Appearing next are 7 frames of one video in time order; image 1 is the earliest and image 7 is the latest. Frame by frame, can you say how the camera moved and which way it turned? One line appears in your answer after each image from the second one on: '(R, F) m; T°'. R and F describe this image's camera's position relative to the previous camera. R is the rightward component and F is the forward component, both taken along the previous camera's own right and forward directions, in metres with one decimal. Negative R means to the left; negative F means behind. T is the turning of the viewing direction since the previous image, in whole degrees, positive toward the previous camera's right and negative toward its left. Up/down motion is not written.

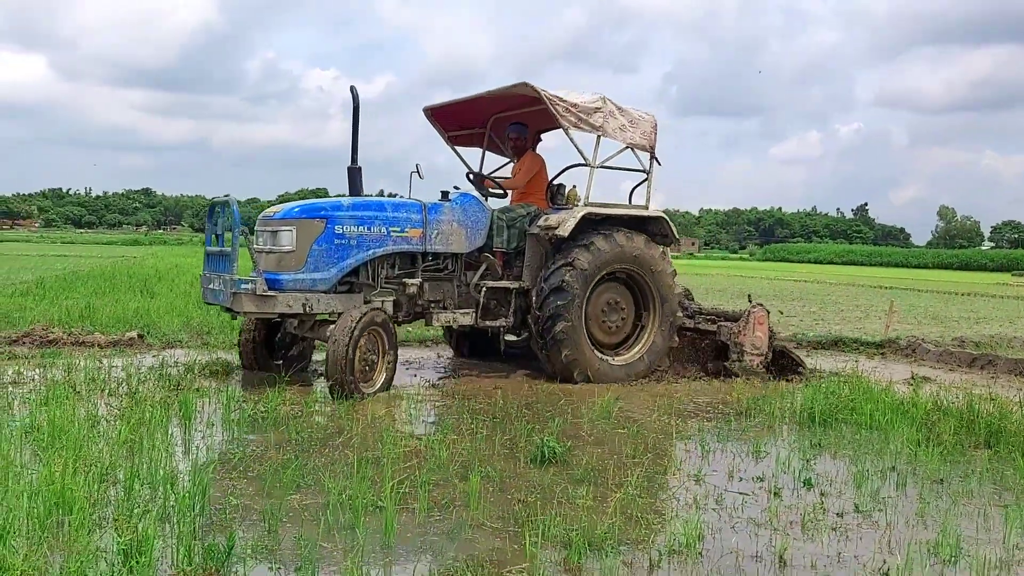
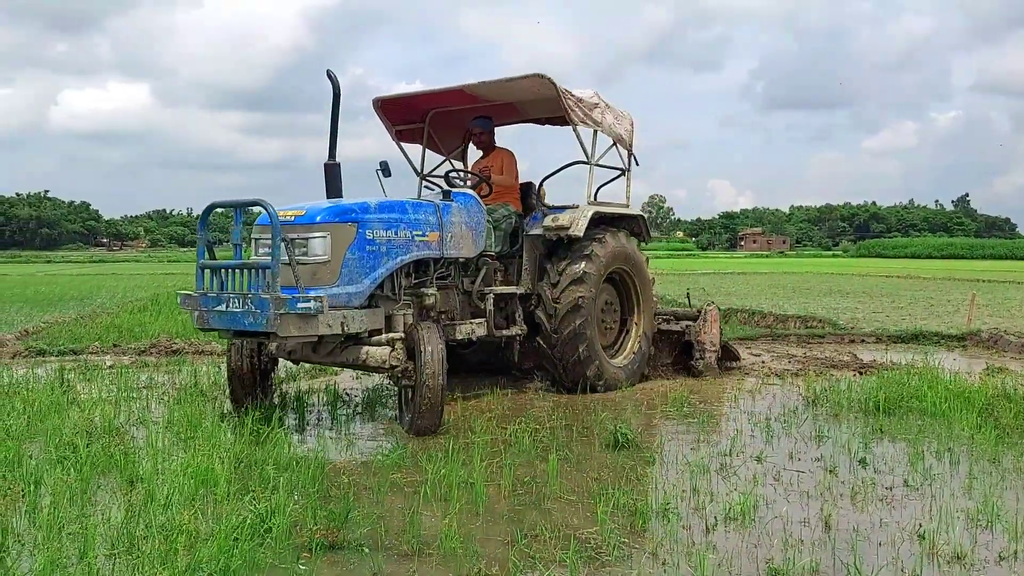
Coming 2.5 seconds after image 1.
(+0.1, -0.5) m; -6°
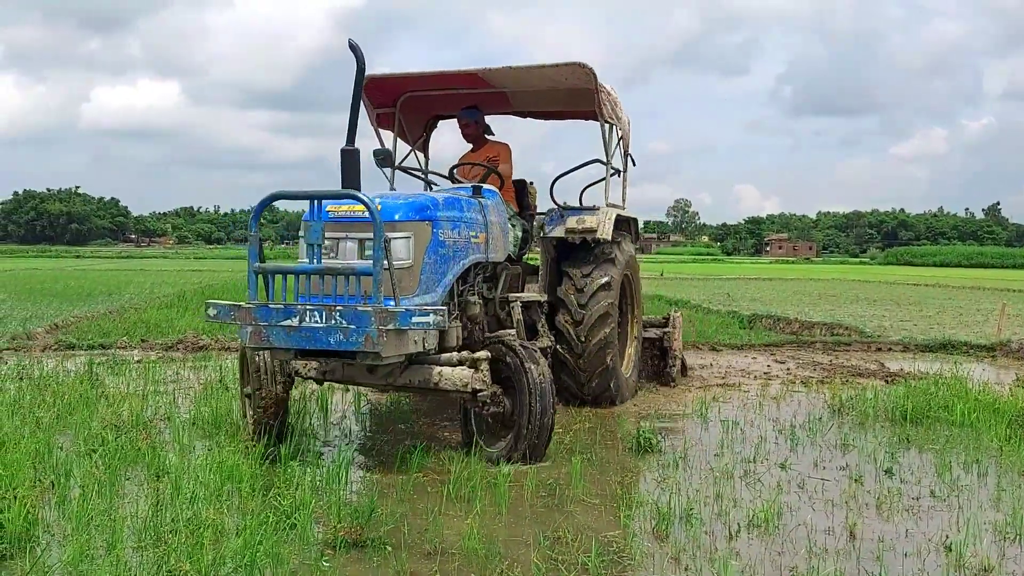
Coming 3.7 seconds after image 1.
(0.0, 0.0) m; -2°
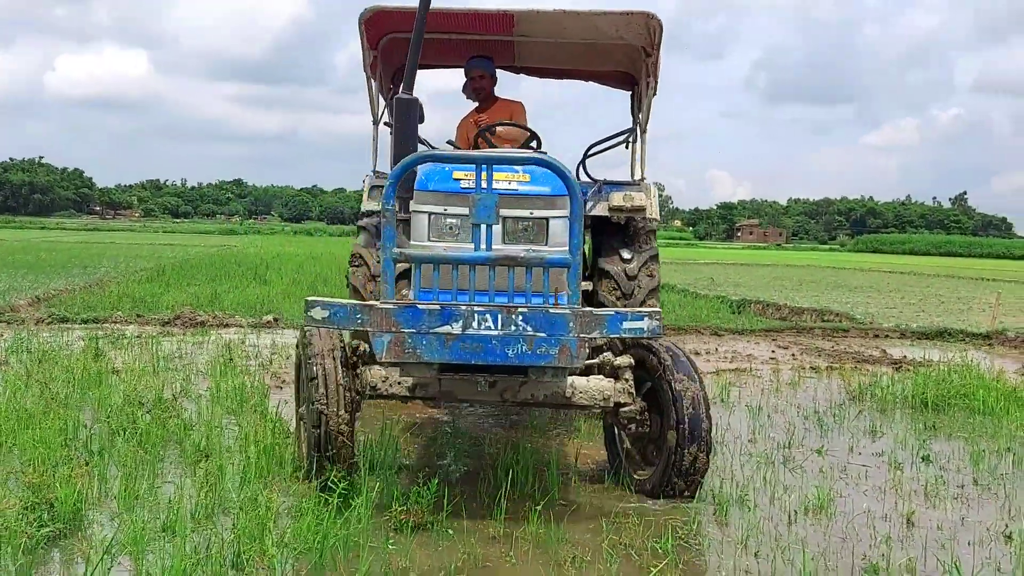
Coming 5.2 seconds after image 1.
(-0.4, +0.1) m; +2°
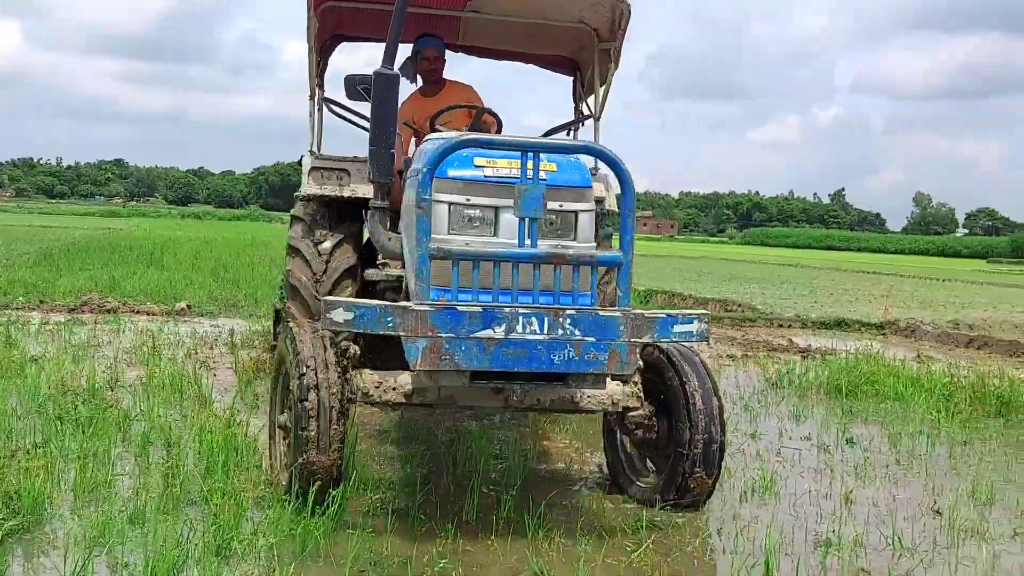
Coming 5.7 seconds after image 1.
(-0.3, -0.1) m; +7°
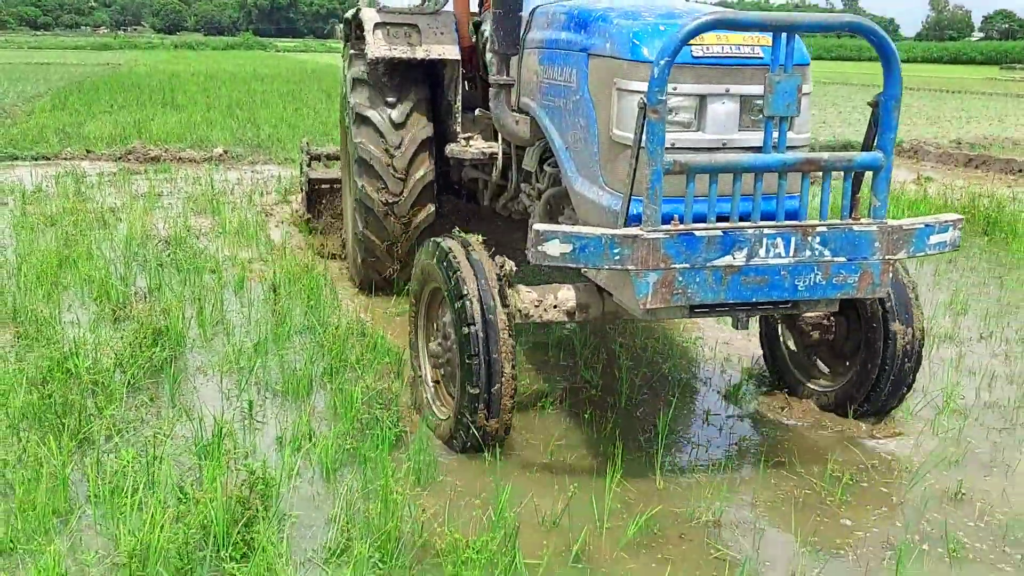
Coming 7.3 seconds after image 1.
(-0.2, -0.6) m; -1°
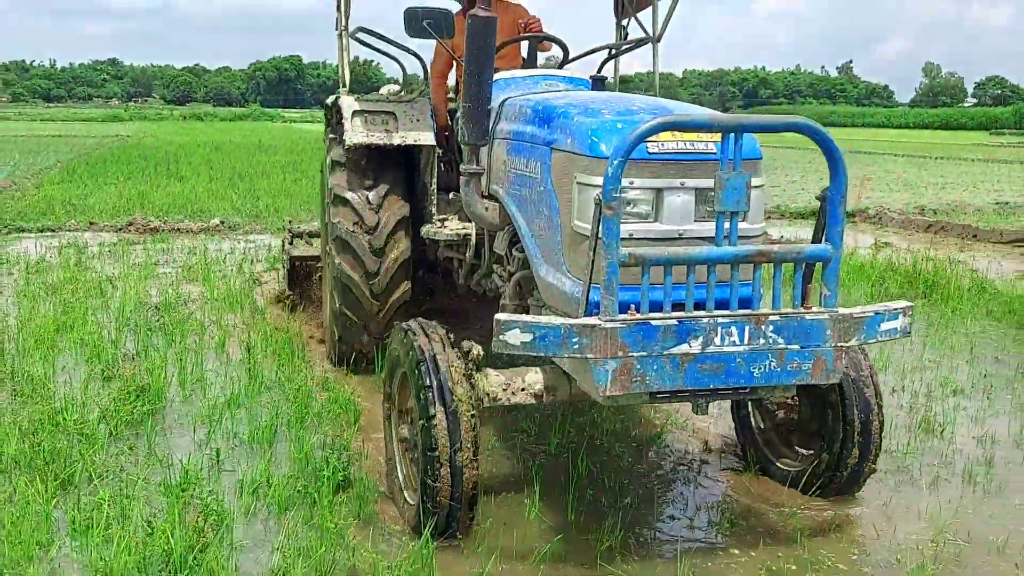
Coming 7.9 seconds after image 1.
(+0.3, -0.4) m; 0°
